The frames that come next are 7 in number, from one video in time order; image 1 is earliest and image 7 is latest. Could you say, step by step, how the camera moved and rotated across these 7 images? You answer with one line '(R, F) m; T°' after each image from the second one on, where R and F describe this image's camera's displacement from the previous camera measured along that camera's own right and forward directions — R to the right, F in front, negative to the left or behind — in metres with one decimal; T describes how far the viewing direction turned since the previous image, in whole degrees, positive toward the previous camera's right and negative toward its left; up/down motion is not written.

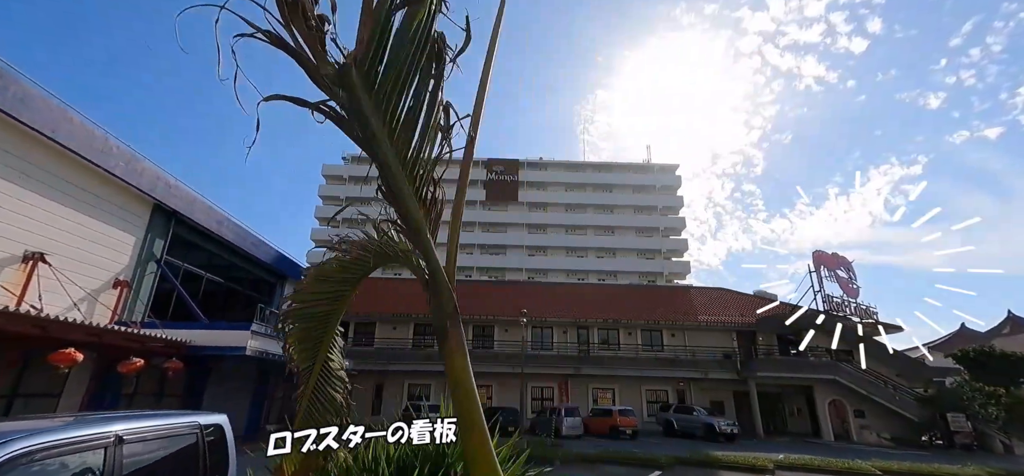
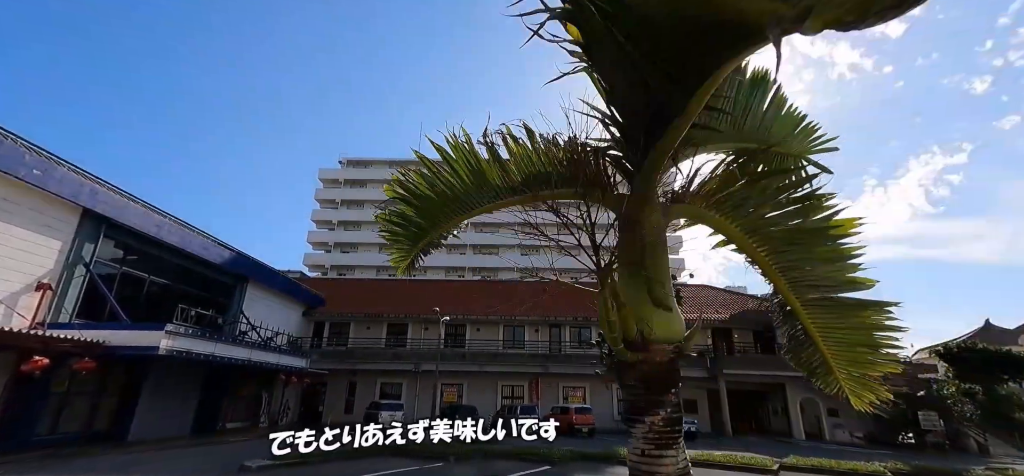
(+2.7, -0.1) m; -2°
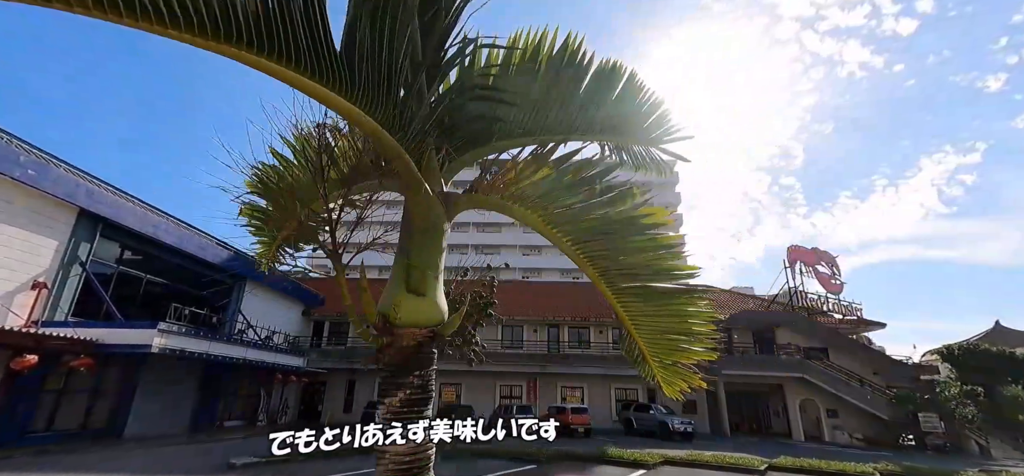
(+0.4, 0.0) m; -1°
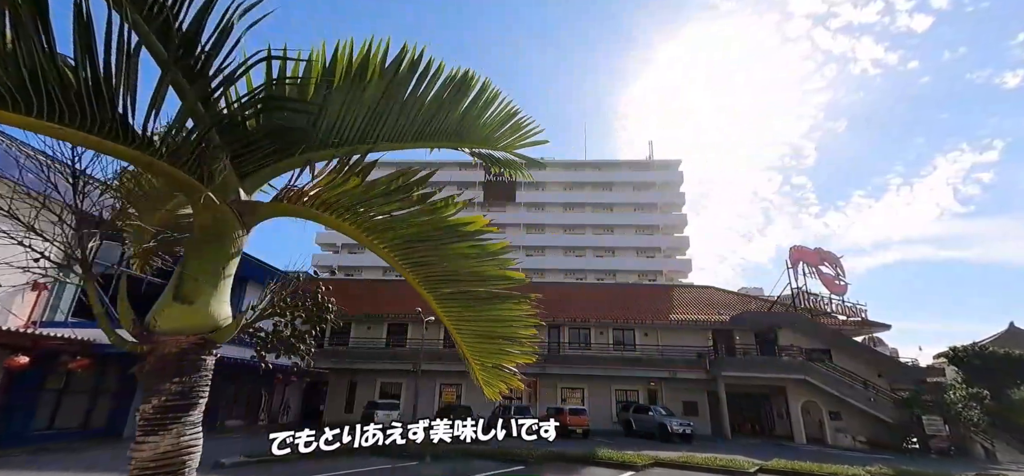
(+0.4, 0.0) m; -1°
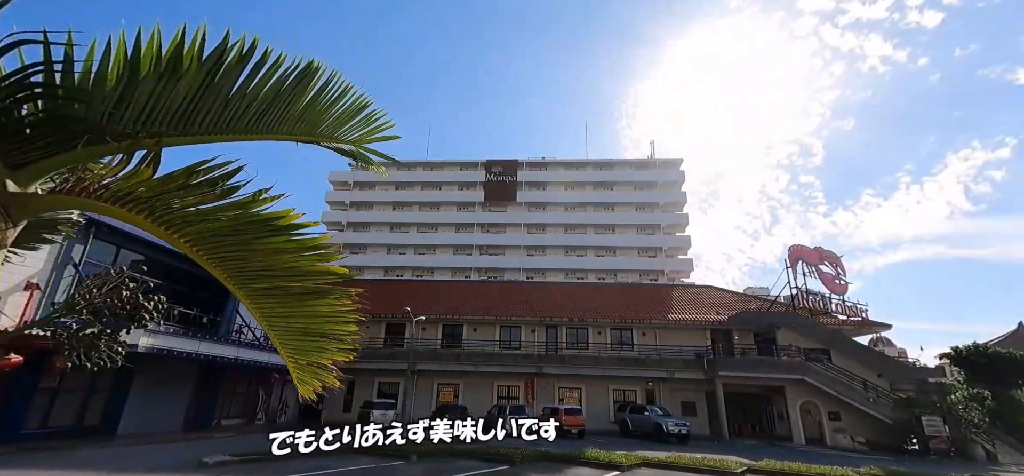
(+0.4, 0.0) m; -1°
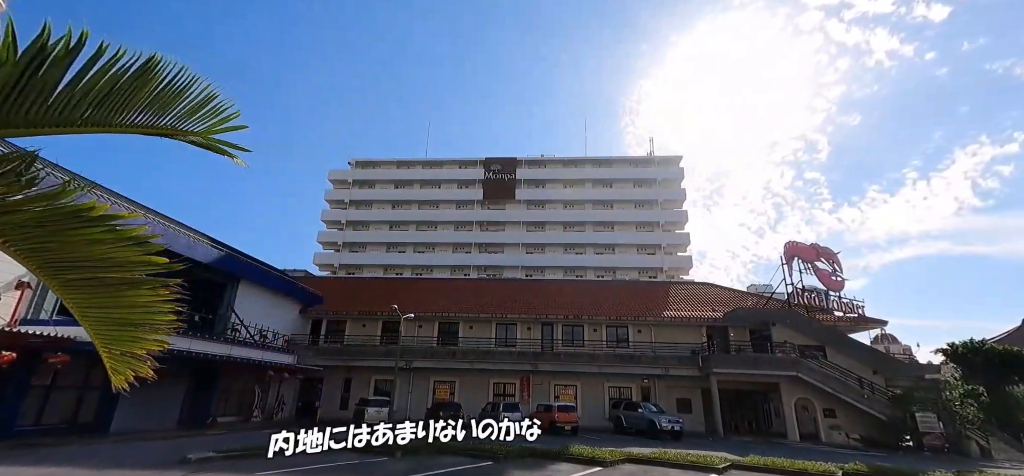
(+0.4, 0.0) m; 0°
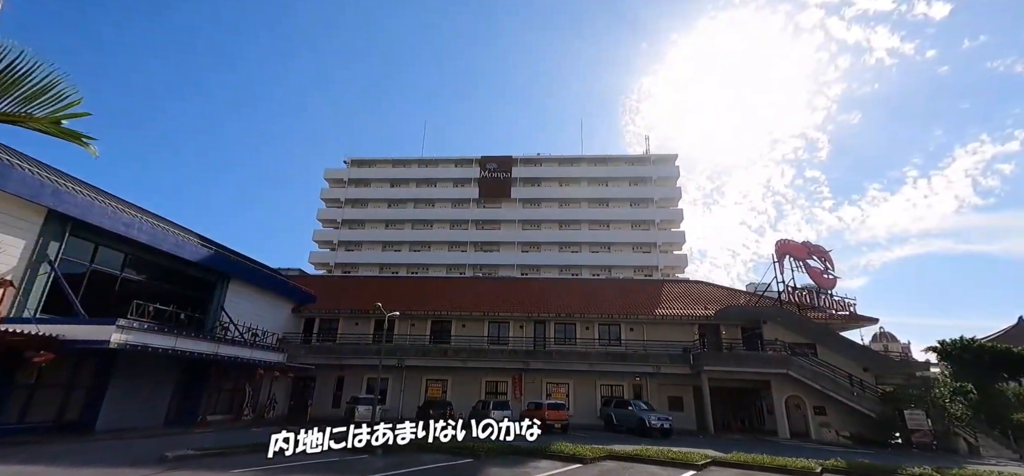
(+0.4, 0.0) m; 0°
